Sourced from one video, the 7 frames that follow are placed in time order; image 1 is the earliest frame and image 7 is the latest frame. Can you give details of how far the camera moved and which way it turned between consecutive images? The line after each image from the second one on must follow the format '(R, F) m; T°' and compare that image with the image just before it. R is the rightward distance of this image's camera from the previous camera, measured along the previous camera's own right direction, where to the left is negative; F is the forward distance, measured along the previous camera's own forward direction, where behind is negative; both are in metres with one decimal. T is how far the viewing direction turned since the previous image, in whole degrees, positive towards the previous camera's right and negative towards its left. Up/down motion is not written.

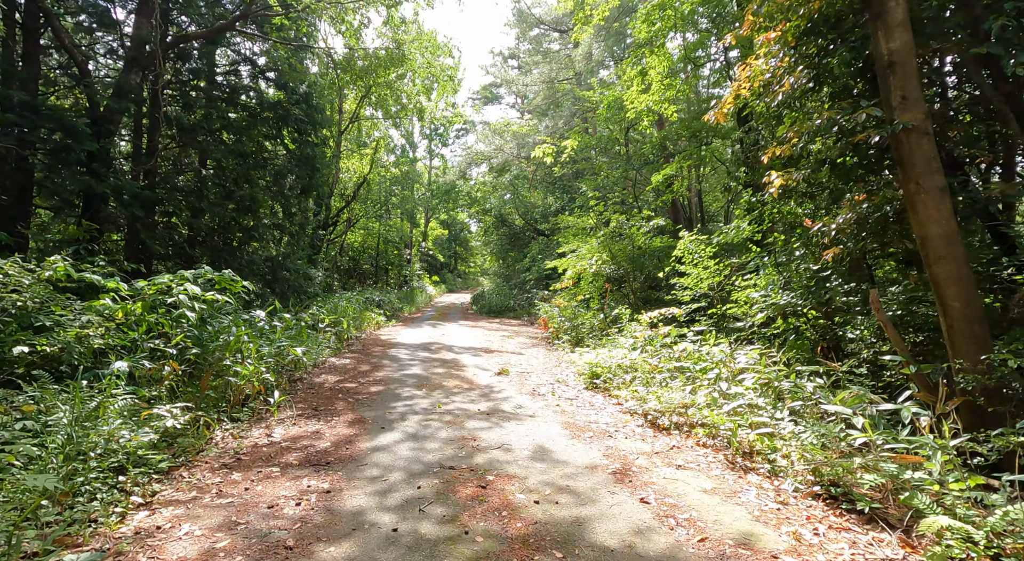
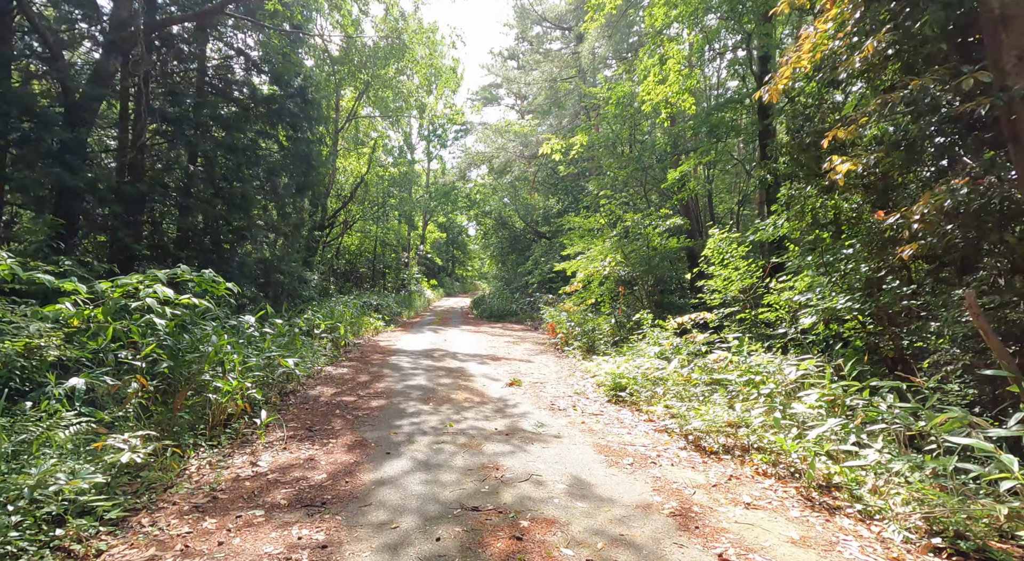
(-0.2, +0.7) m; 0°
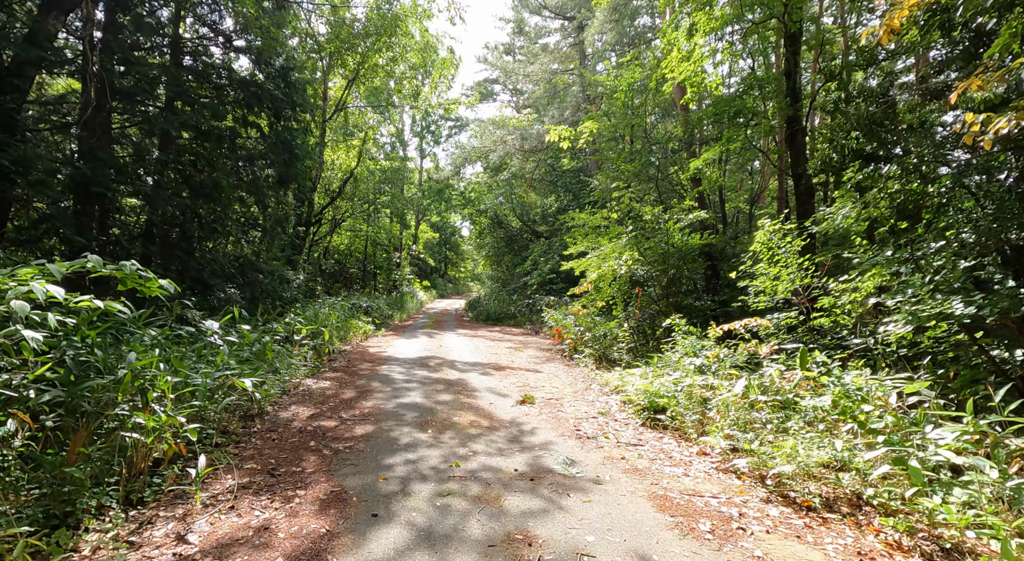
(-0.2, +1.2) m; +1°
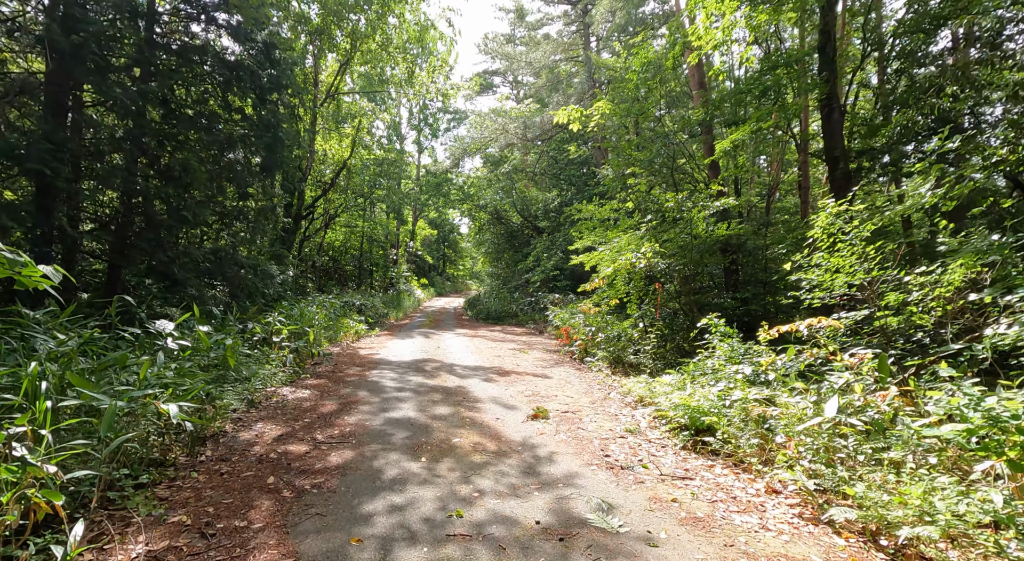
(-0.1, +1.0) m; 0°
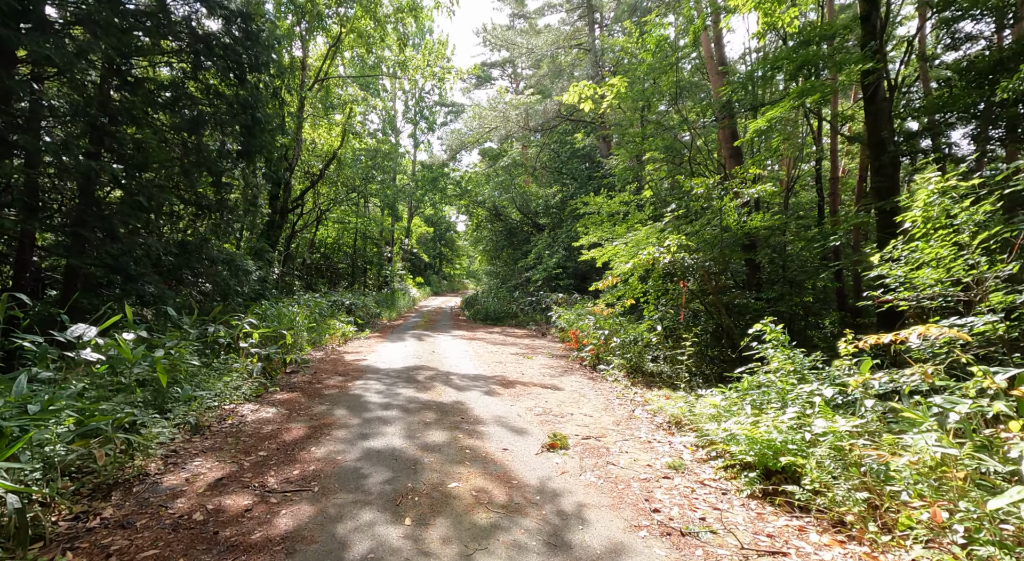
(-0.1, +1.1) m; 0°
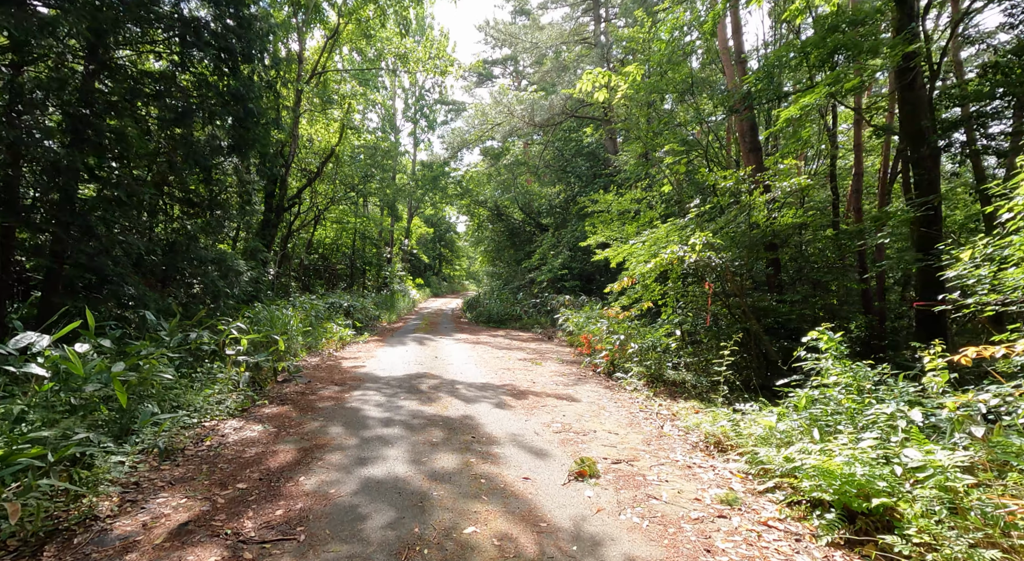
(-0.2, +0.6) m; 0°
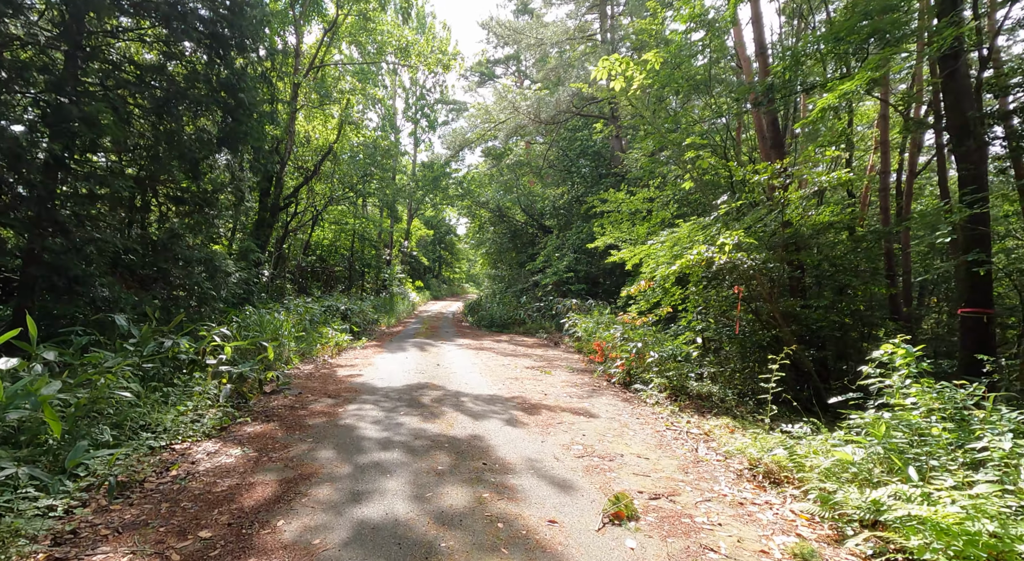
(-0.1, +0.6) m; 0°
